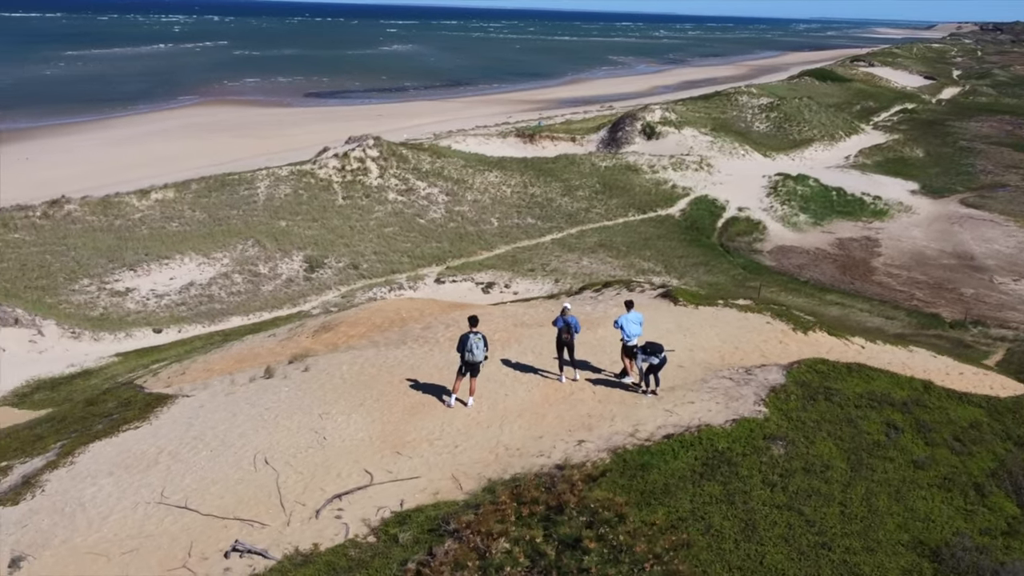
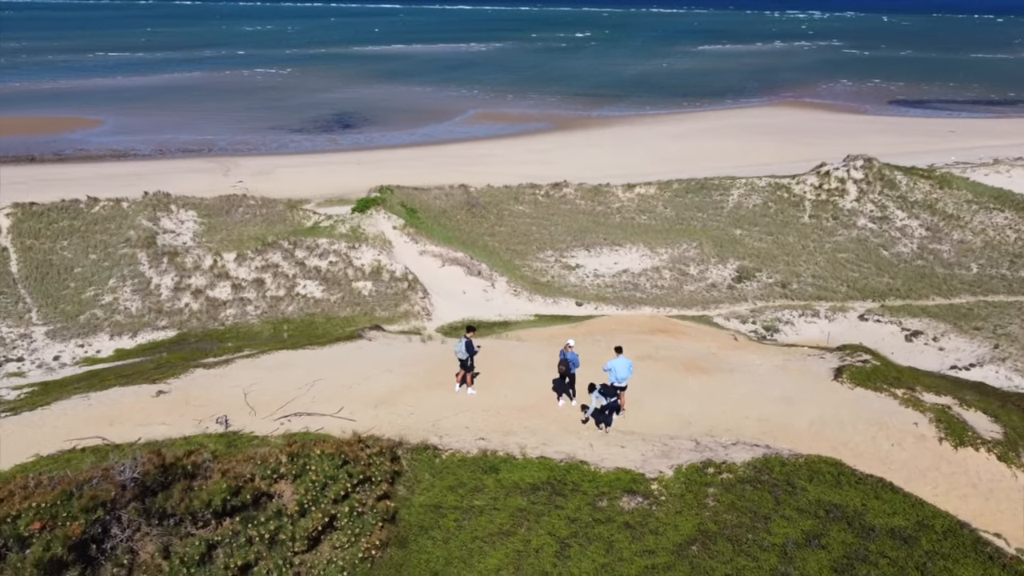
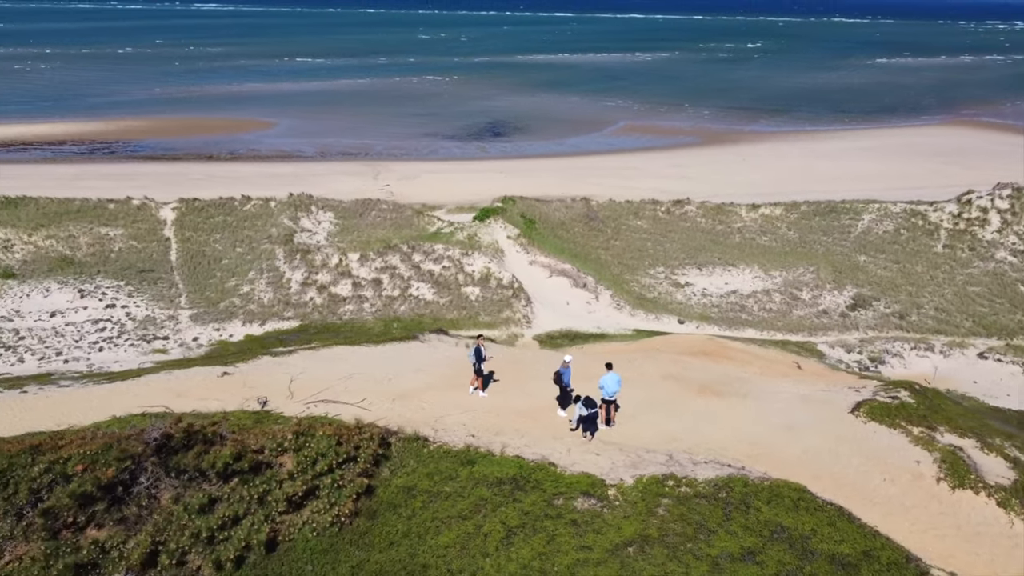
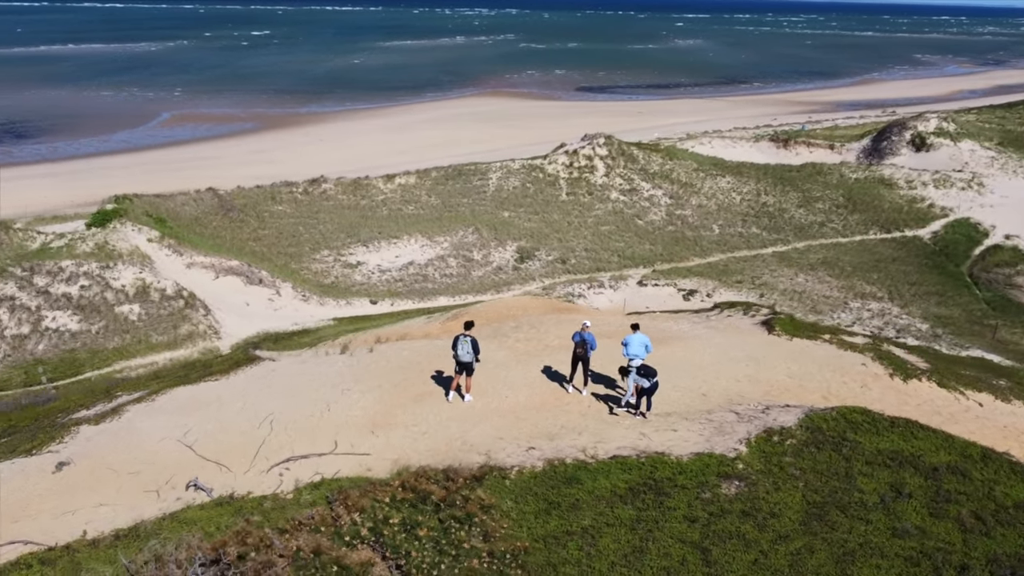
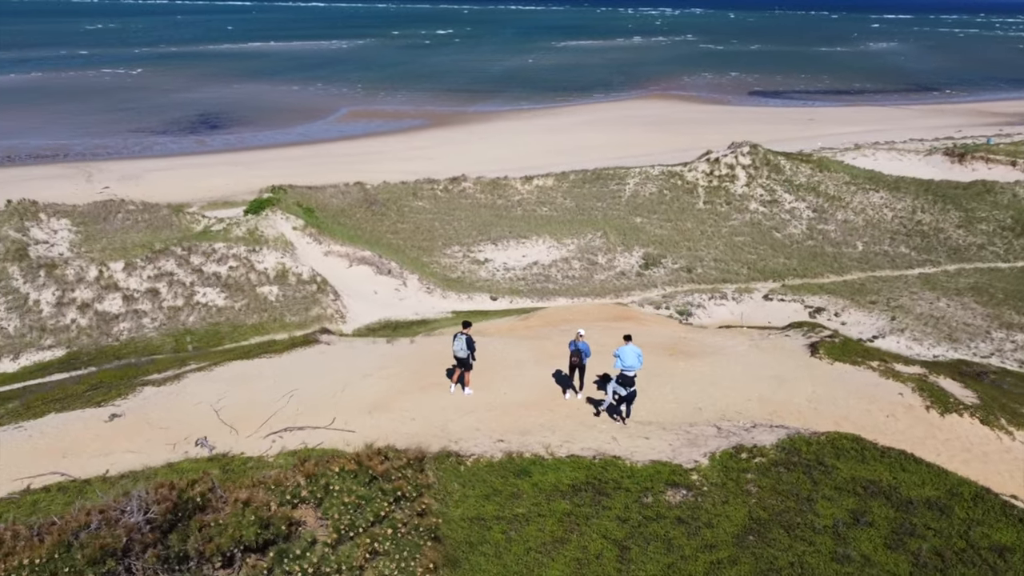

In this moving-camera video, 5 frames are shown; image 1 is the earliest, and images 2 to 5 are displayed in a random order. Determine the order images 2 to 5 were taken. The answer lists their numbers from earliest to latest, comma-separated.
4, 5, 2, 3
